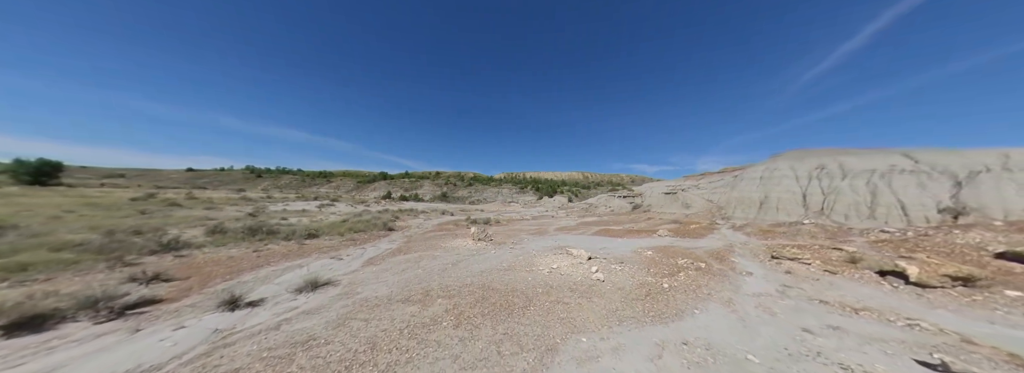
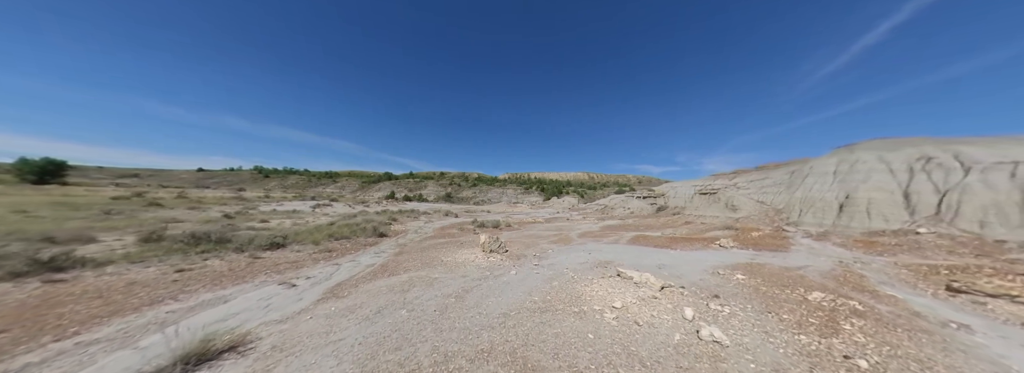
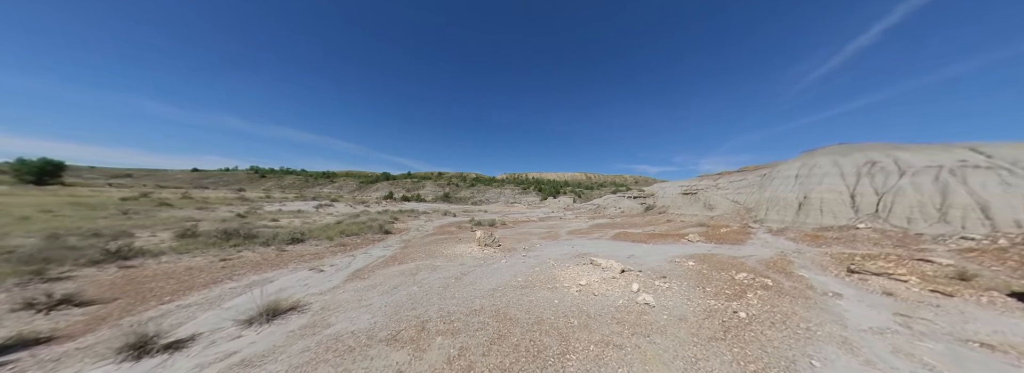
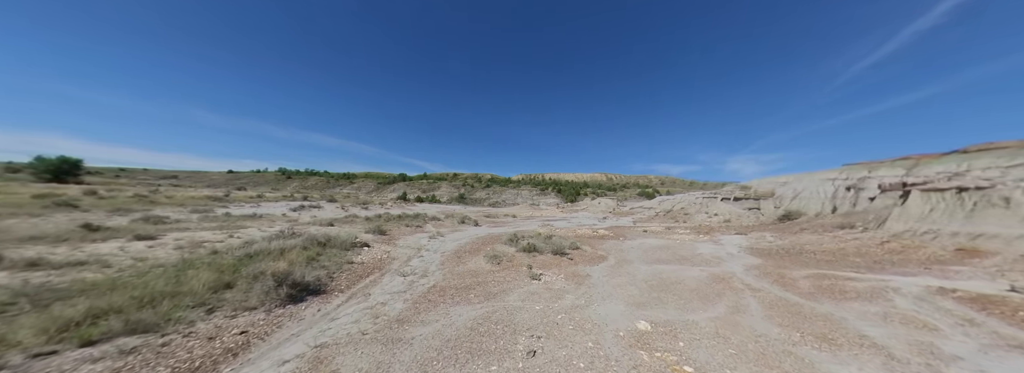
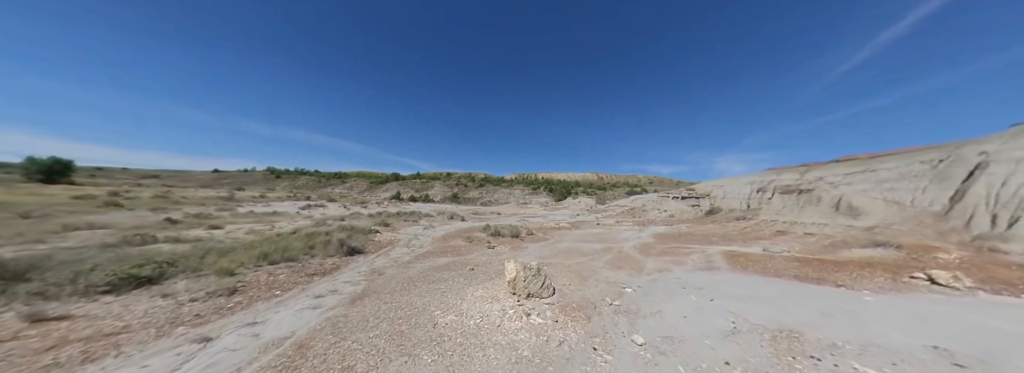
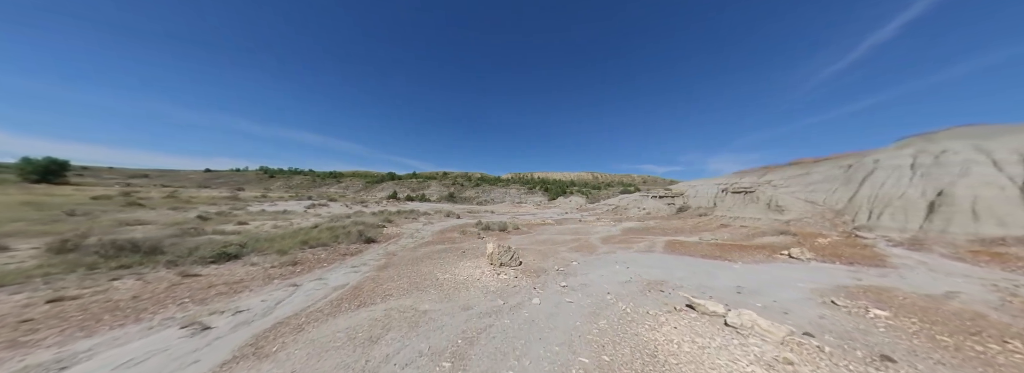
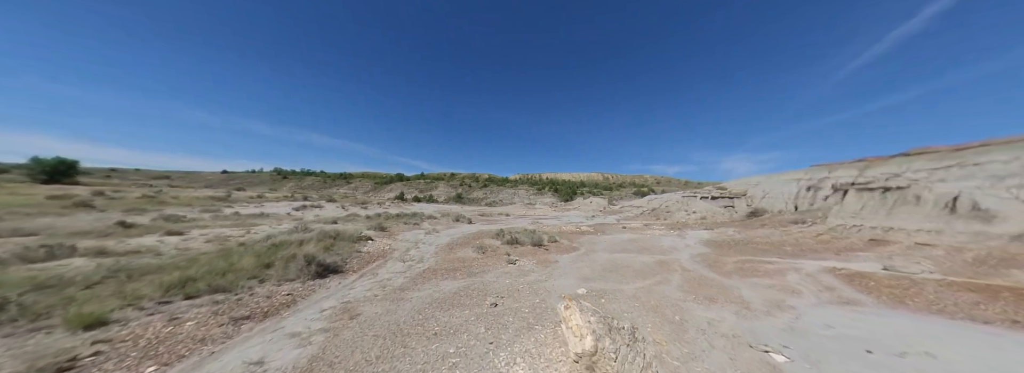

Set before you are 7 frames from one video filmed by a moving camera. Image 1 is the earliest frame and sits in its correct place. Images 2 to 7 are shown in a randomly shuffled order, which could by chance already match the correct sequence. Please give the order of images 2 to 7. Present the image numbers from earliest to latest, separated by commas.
3, 2, 6, 5, 7, 4
